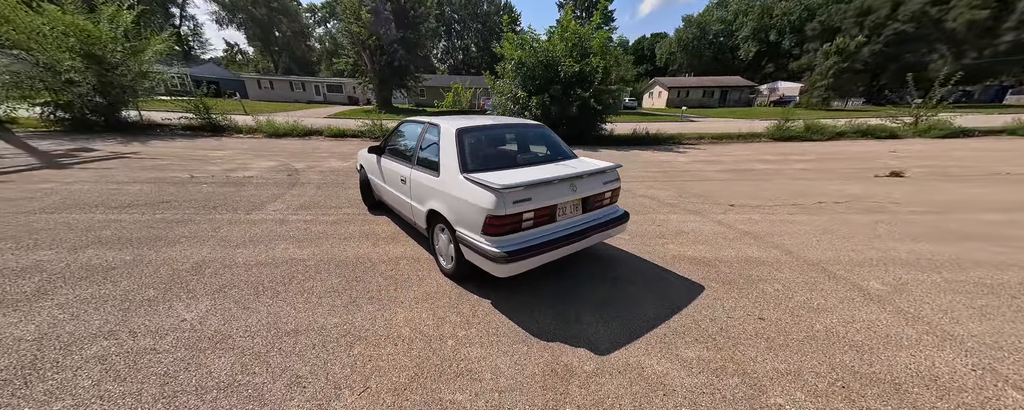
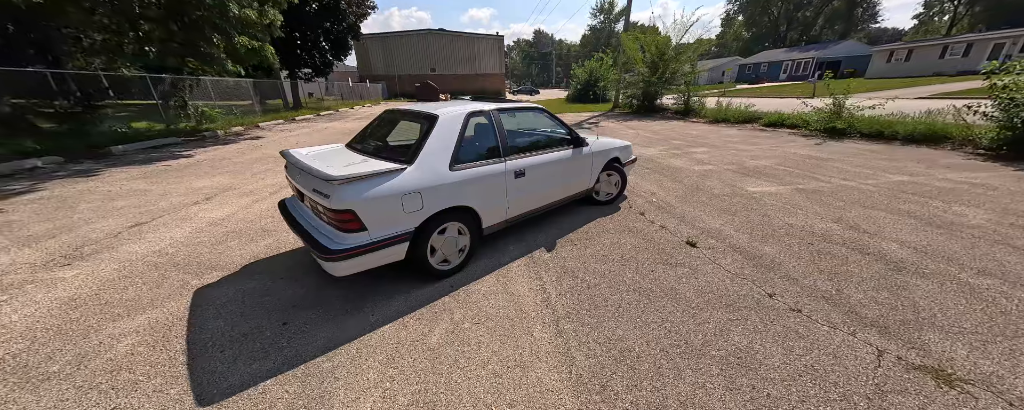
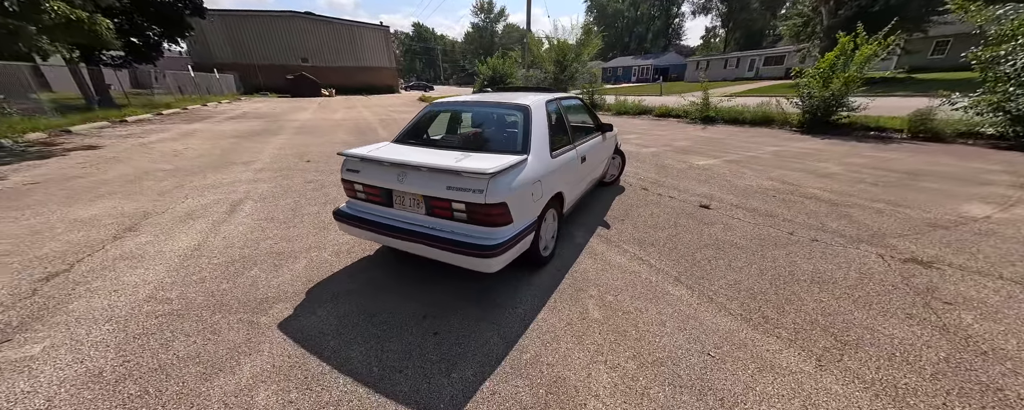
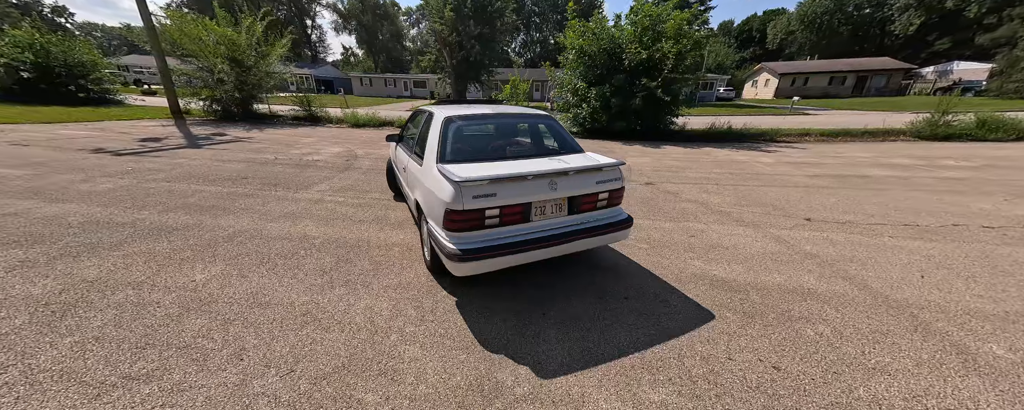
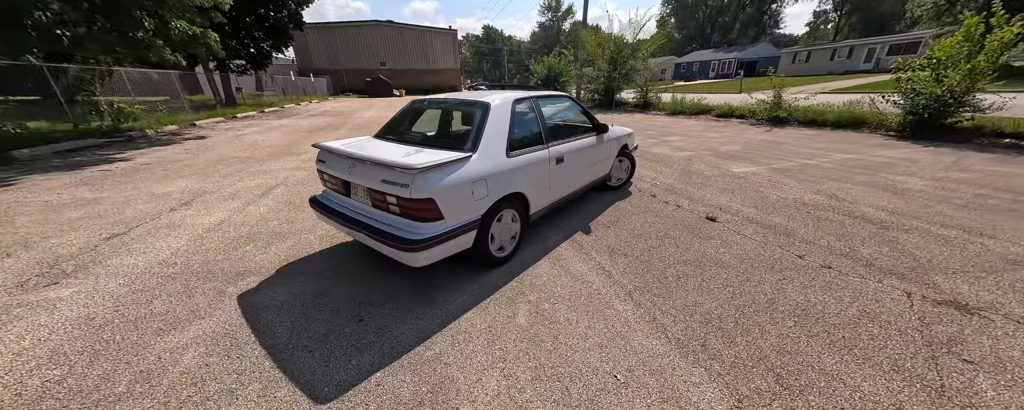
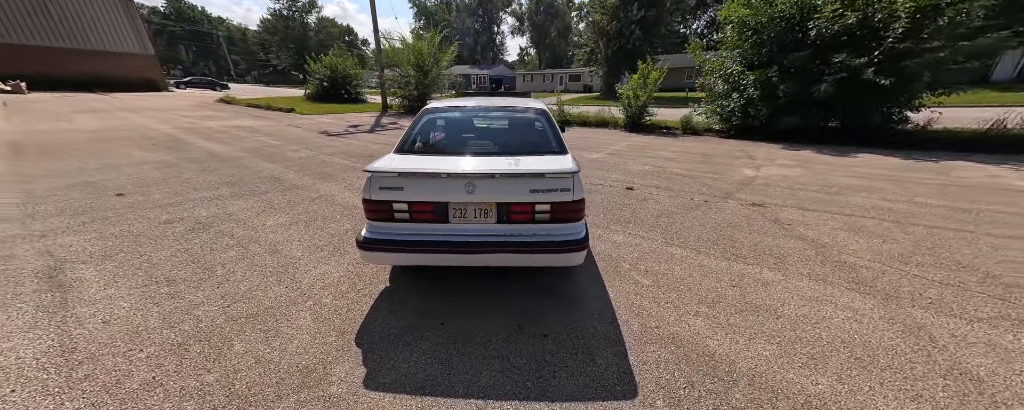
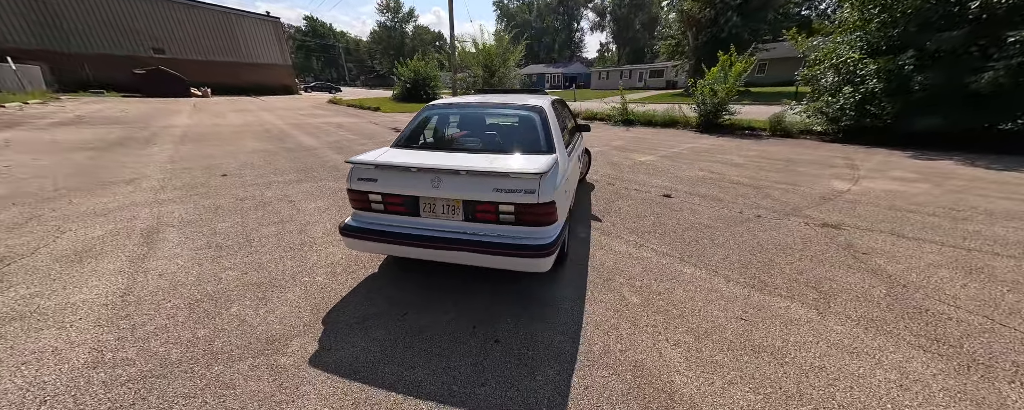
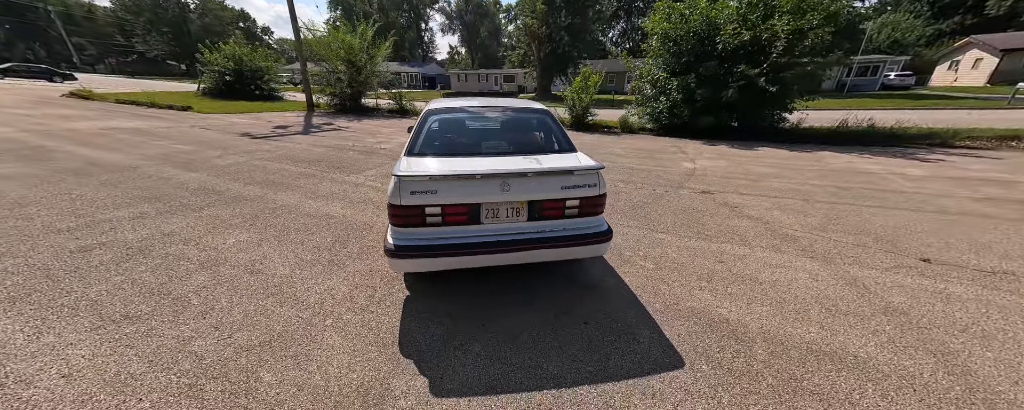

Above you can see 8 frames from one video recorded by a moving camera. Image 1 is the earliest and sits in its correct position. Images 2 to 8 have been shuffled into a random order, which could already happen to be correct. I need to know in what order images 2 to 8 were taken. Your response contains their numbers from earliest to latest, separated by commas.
4, 8, 6, 7, 3, 5, 2
